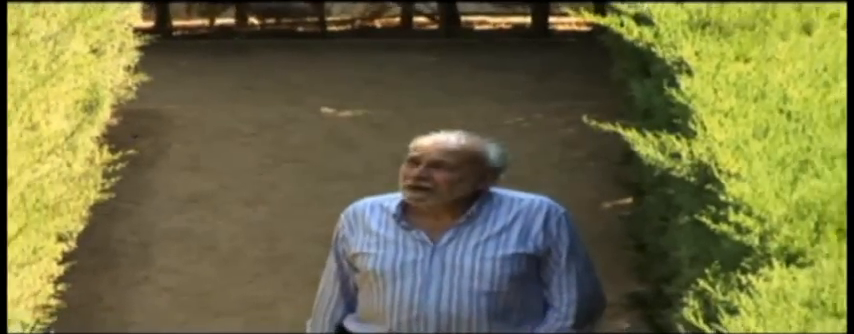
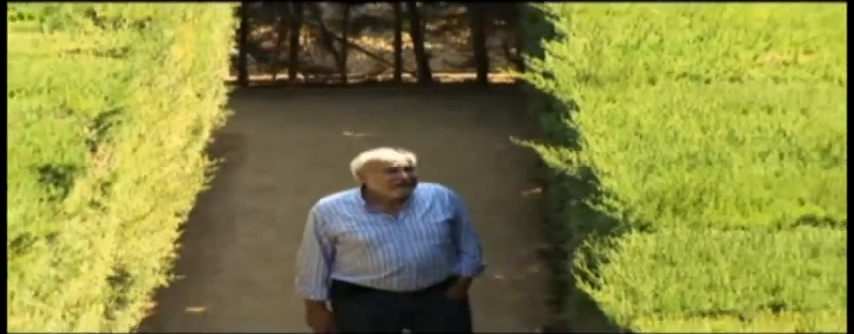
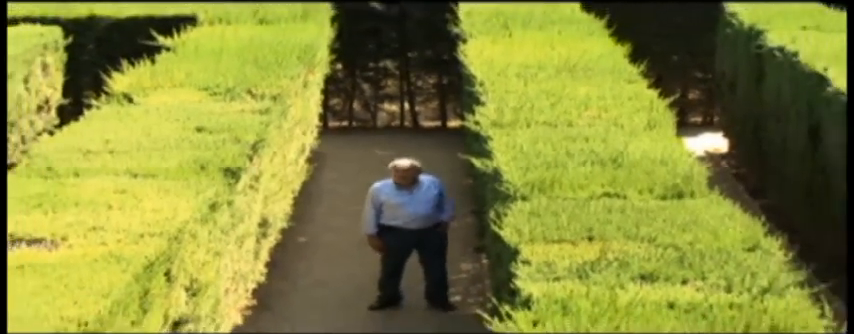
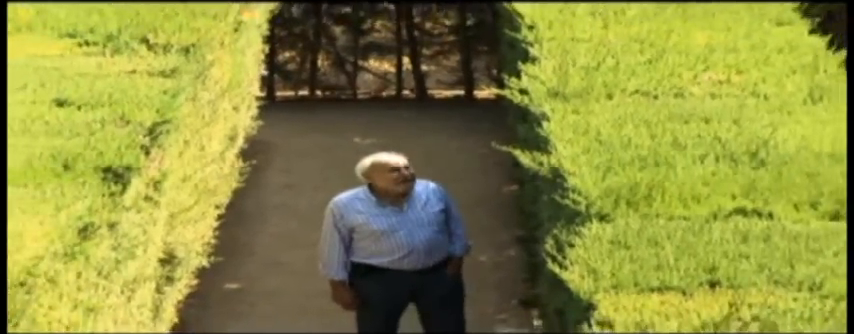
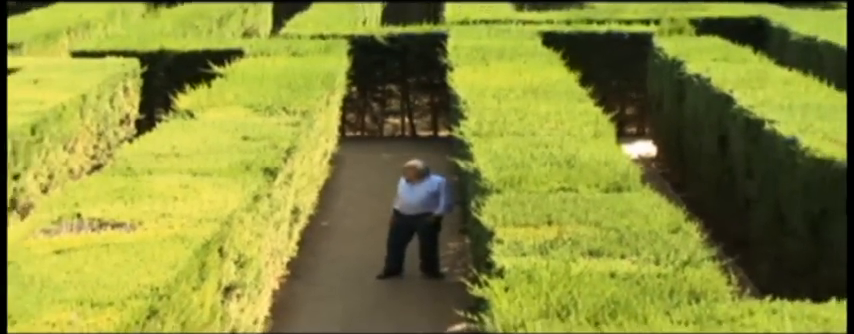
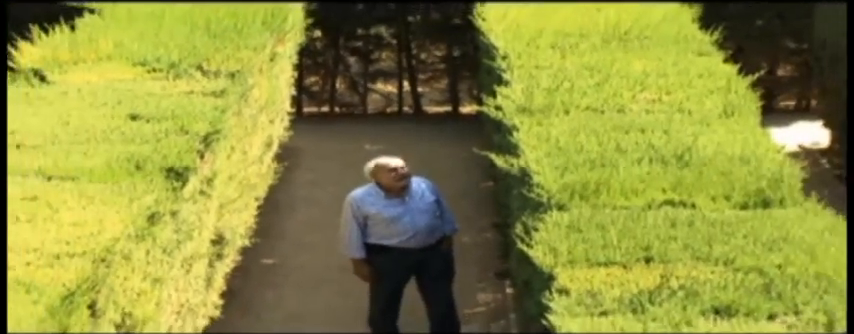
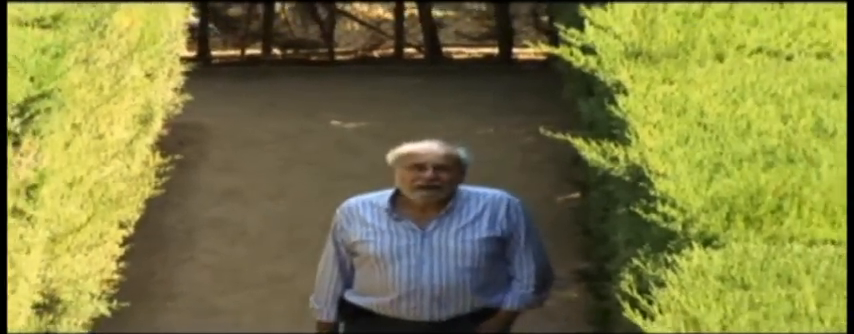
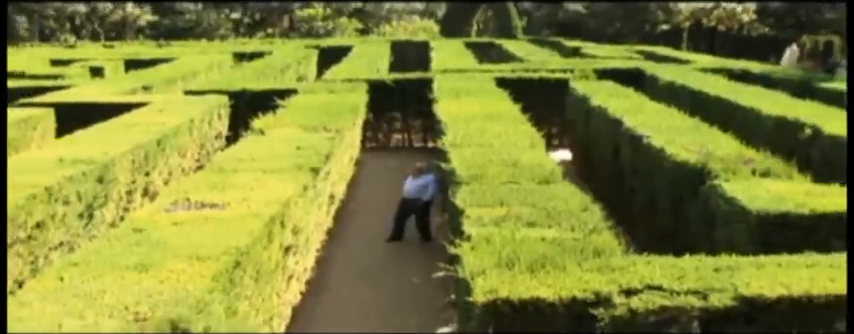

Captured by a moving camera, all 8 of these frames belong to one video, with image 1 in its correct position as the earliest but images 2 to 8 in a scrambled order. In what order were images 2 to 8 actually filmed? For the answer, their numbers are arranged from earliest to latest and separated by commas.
7, 2, 4, 6, 3, 5, 8
